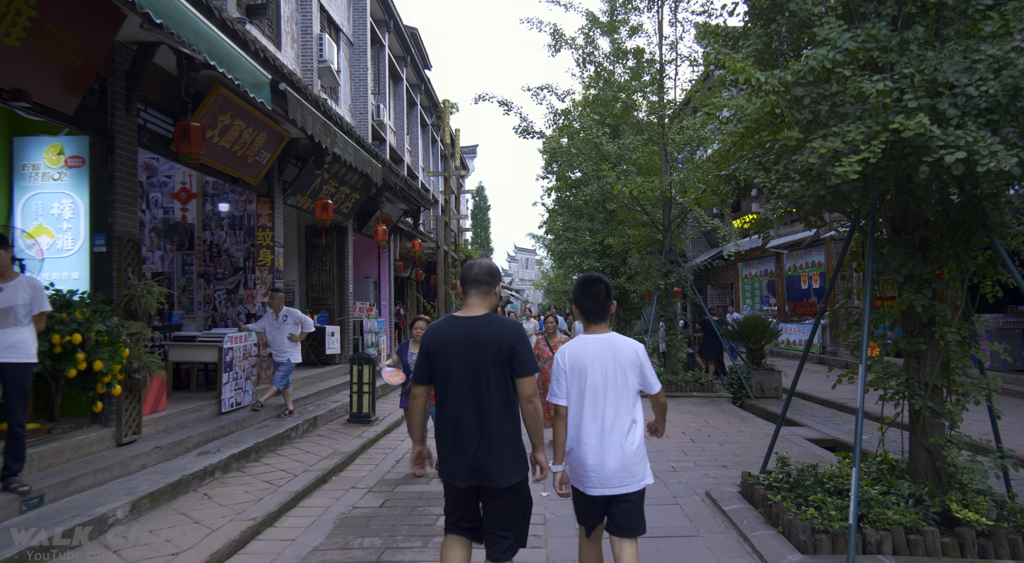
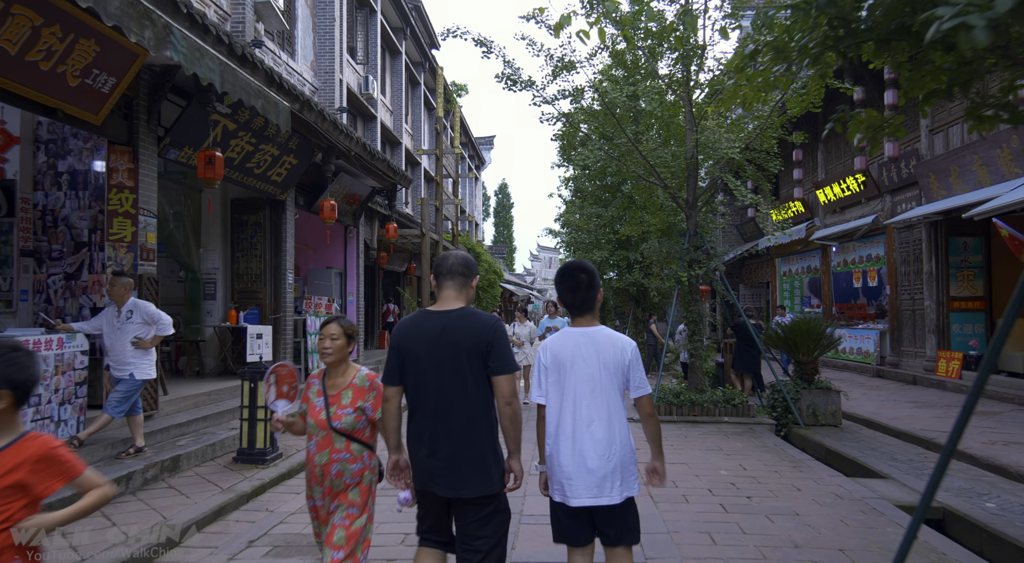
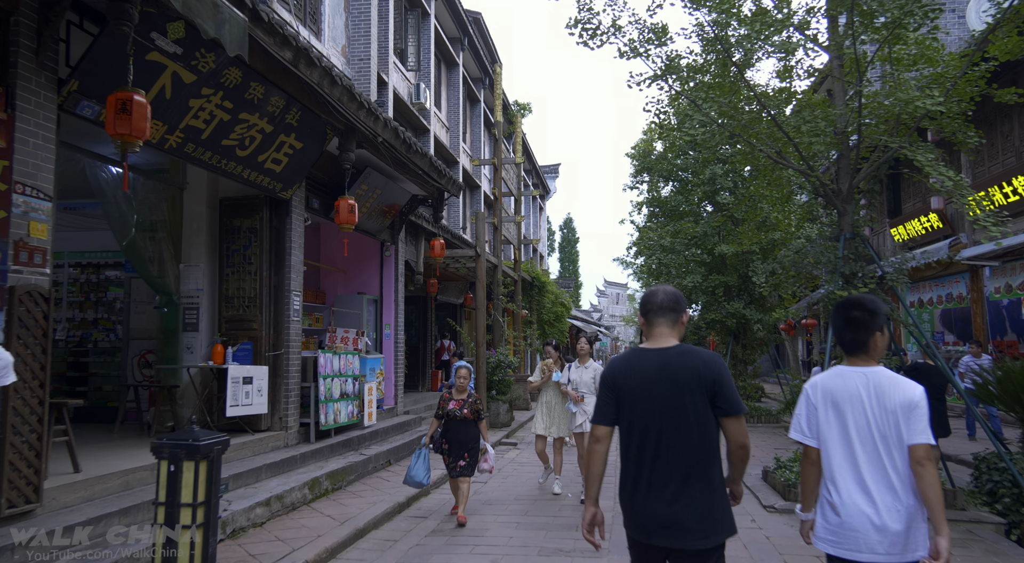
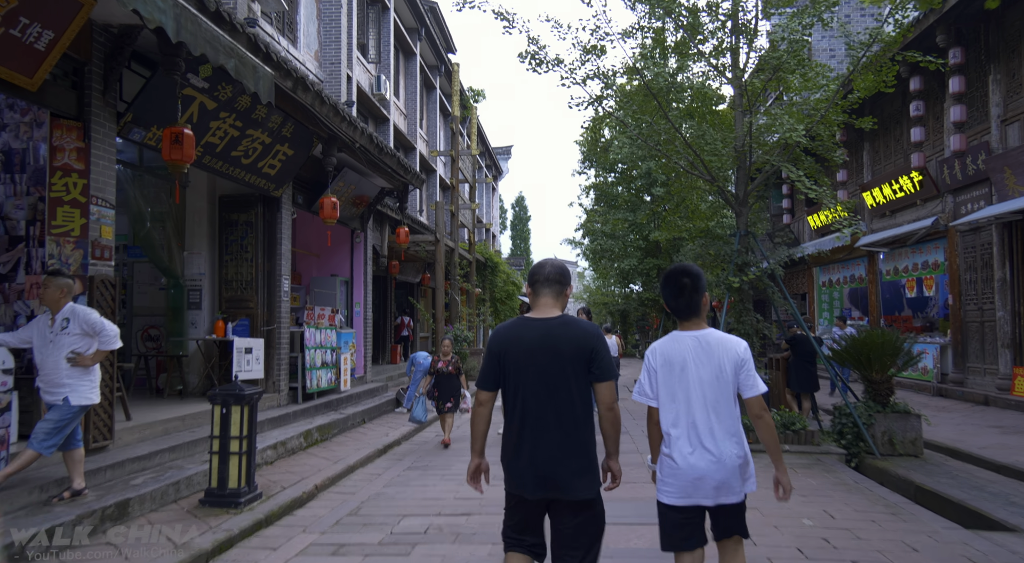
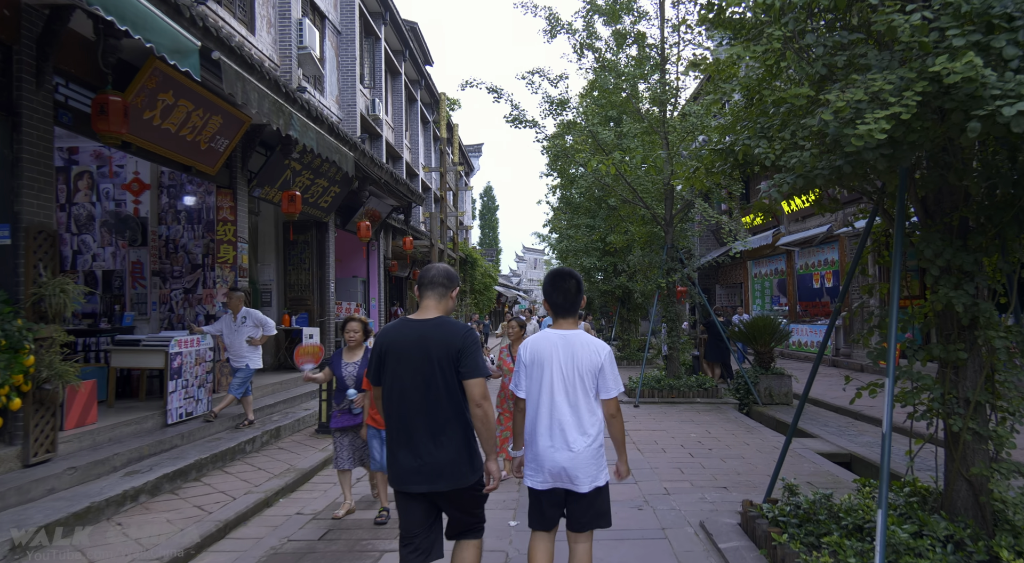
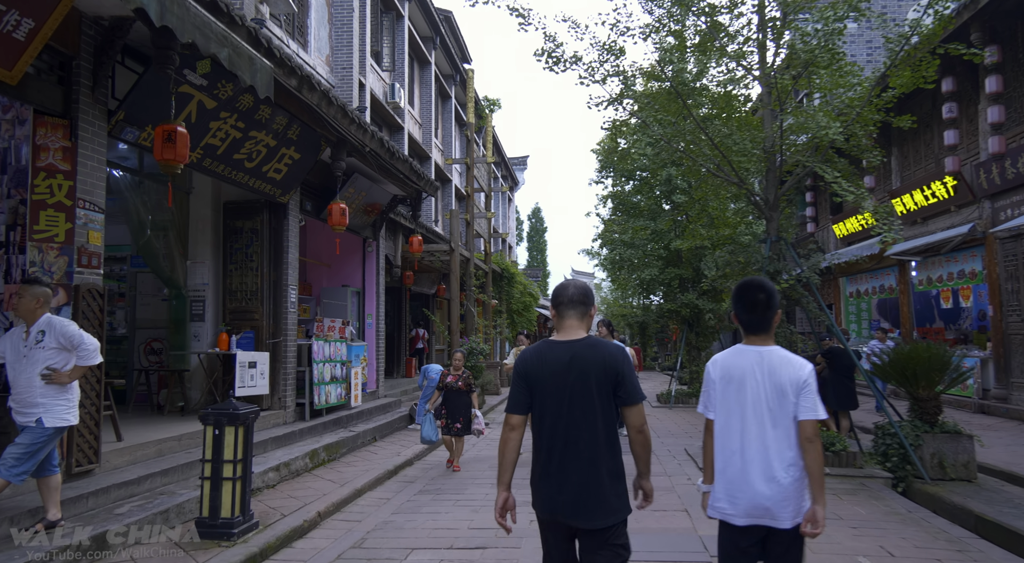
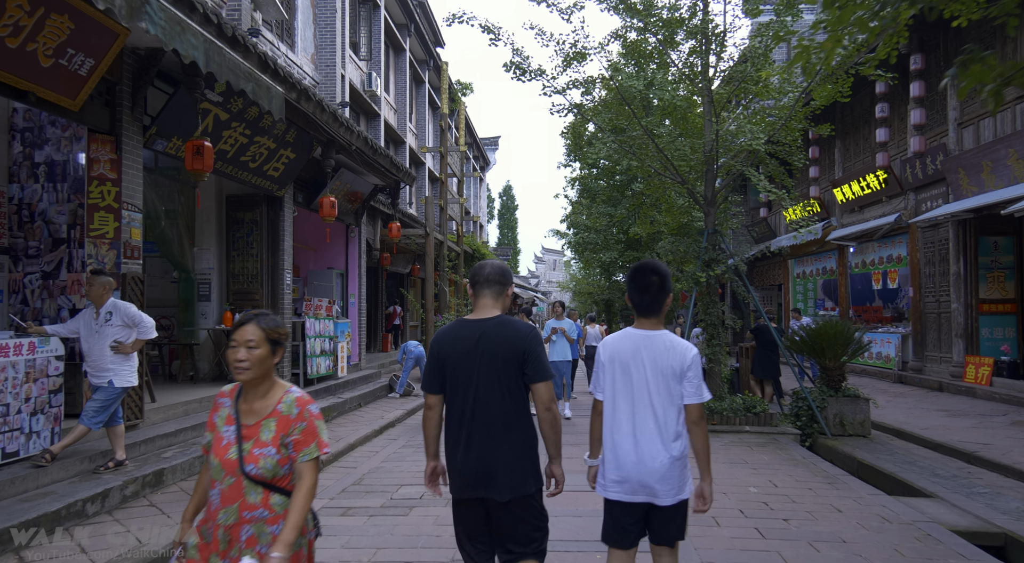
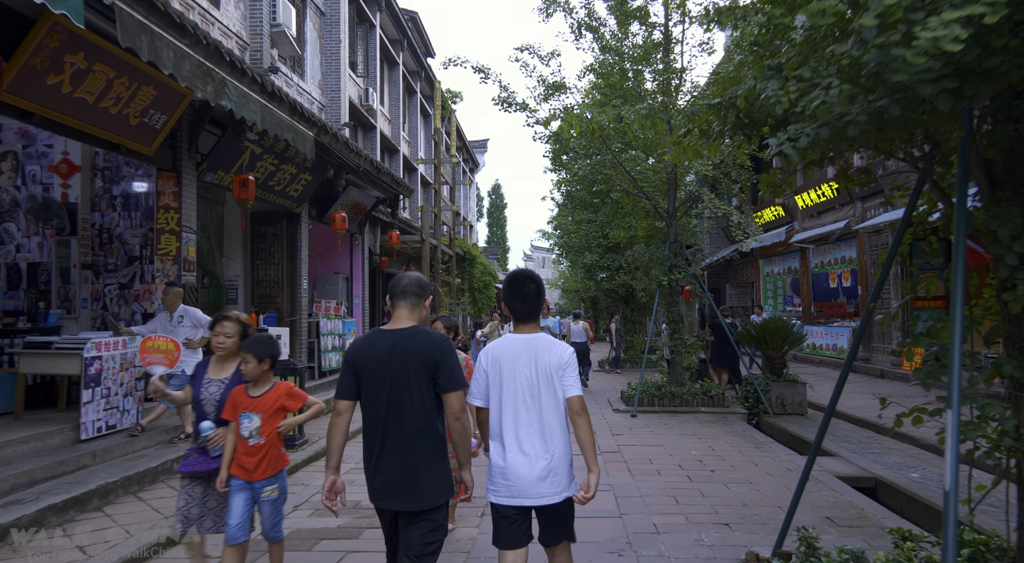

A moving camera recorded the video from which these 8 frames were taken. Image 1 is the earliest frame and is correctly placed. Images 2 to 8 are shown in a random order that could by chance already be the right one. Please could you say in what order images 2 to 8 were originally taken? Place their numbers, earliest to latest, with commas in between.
5, 8, 2, 7, 4, 6, 3
